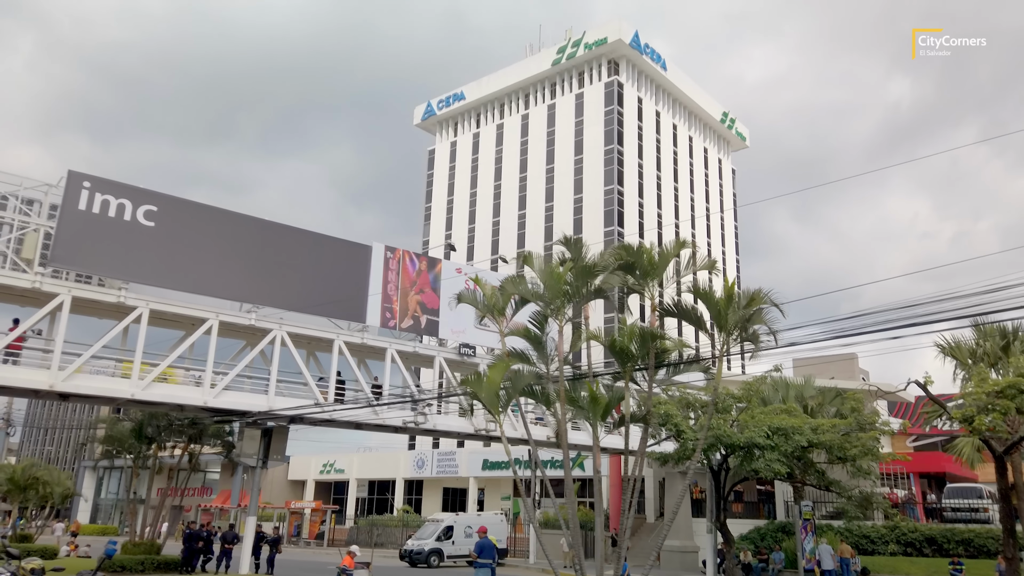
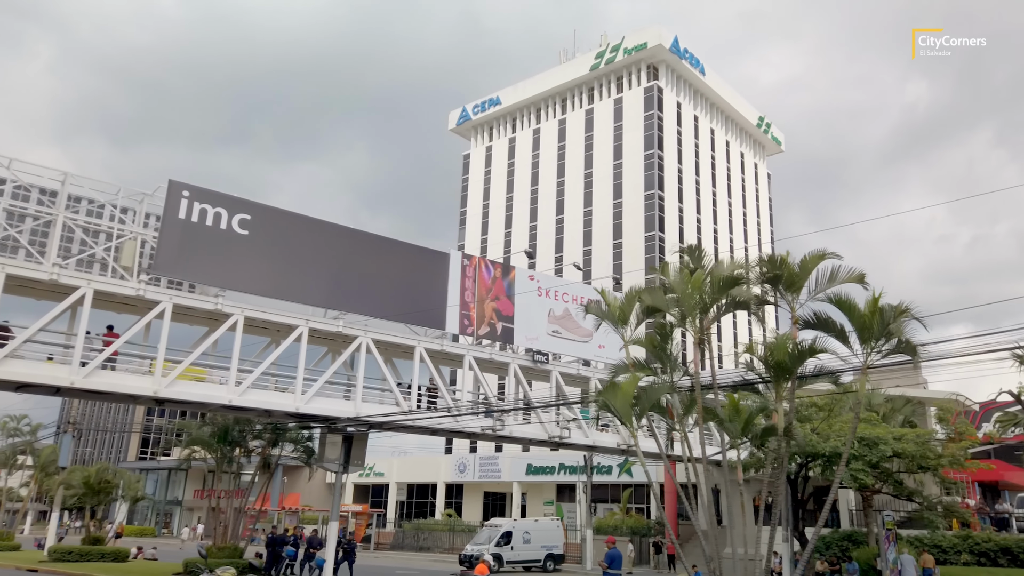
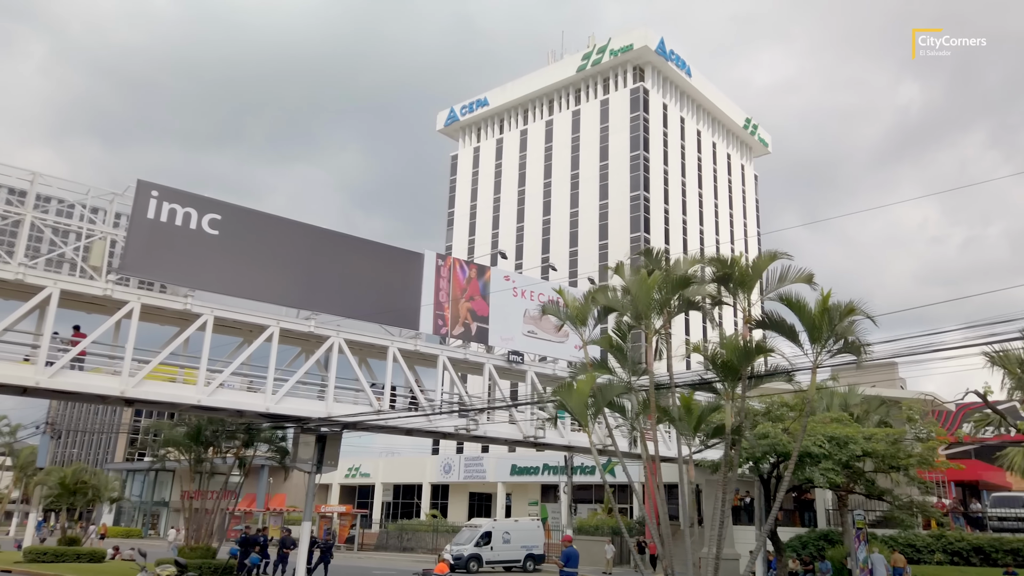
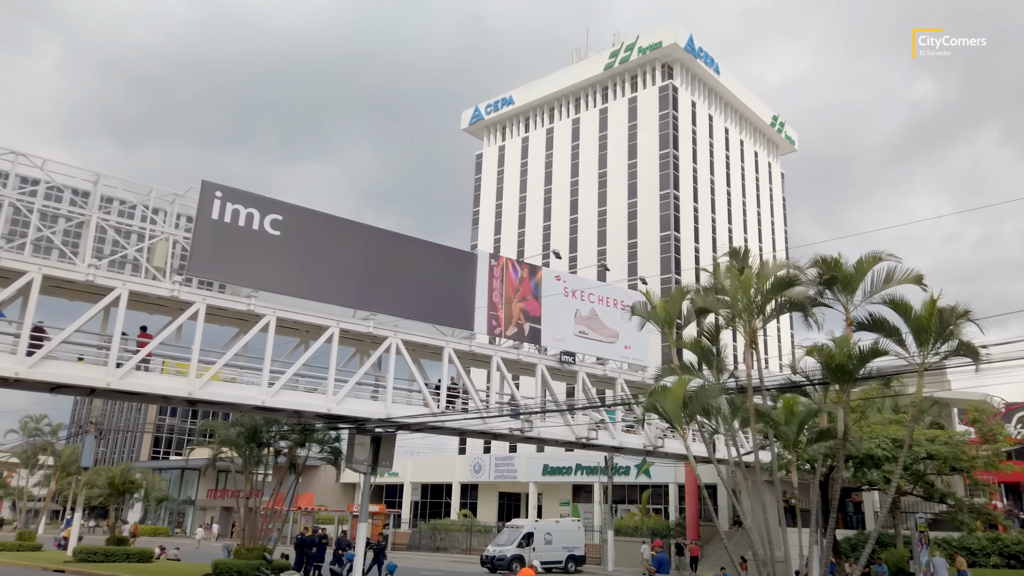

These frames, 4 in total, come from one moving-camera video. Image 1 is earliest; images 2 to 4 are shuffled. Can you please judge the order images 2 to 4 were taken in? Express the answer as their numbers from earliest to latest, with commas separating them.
3, 2, 4
